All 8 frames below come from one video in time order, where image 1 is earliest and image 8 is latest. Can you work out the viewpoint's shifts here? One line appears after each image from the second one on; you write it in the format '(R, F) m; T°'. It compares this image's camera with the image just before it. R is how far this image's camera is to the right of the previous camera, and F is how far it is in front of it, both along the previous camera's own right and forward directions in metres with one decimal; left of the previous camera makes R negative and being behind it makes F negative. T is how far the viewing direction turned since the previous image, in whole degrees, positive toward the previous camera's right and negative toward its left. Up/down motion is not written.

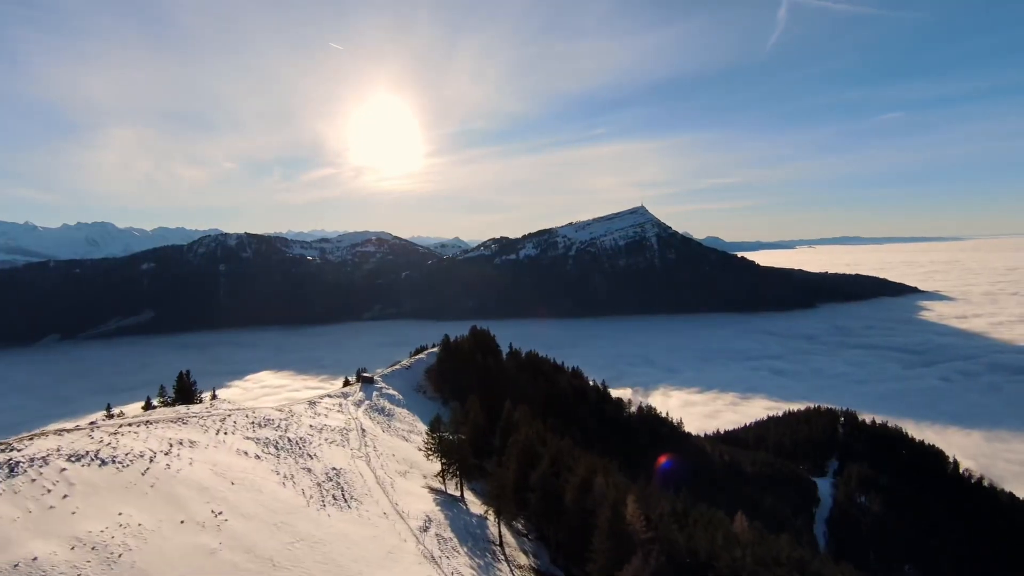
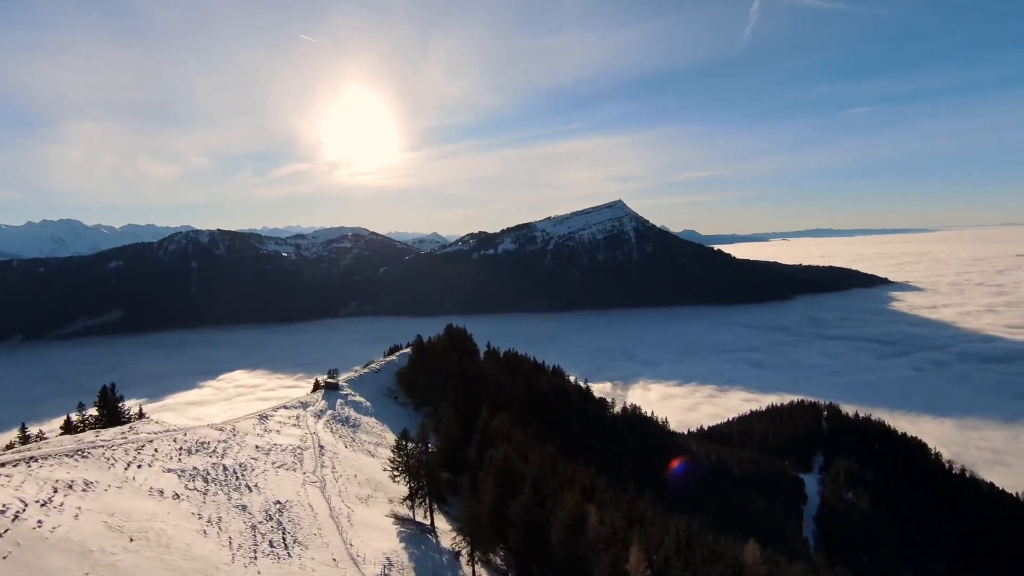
(0.0, +0.7) m; +2°
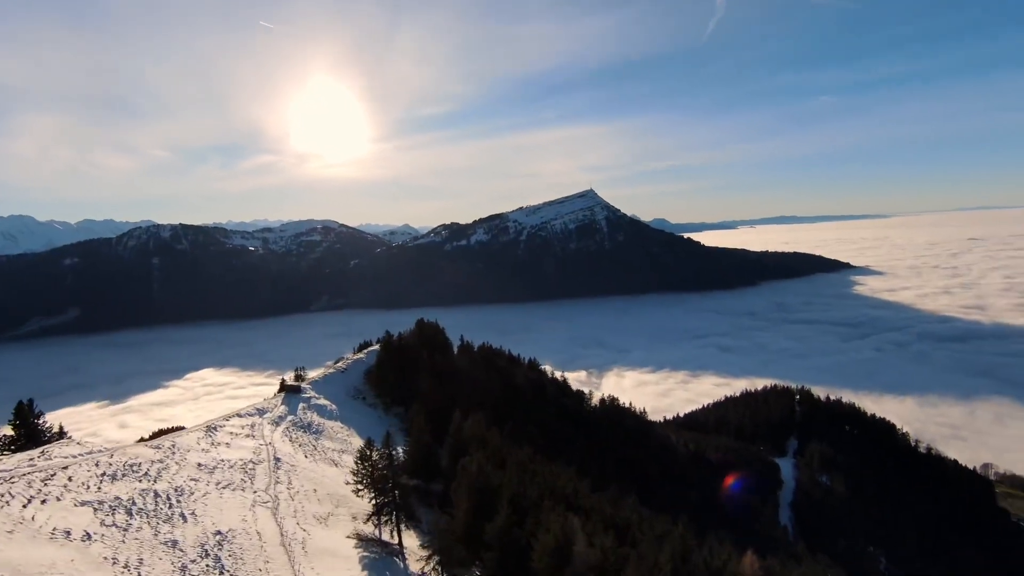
(0.0, +0.5) m; +3°
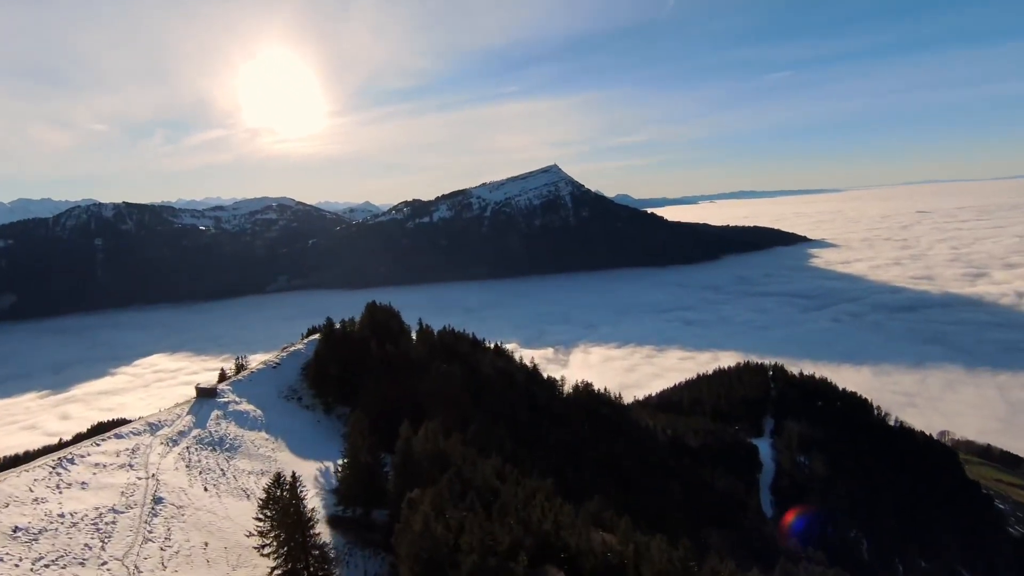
(0.0, +1.4) m; +4°
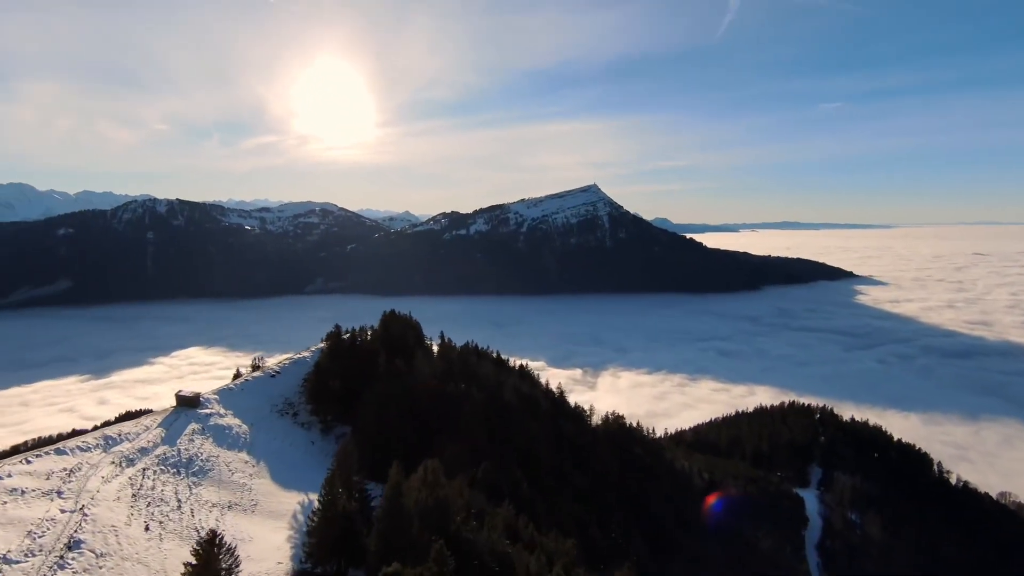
(0.0, +1.0) m; -3°
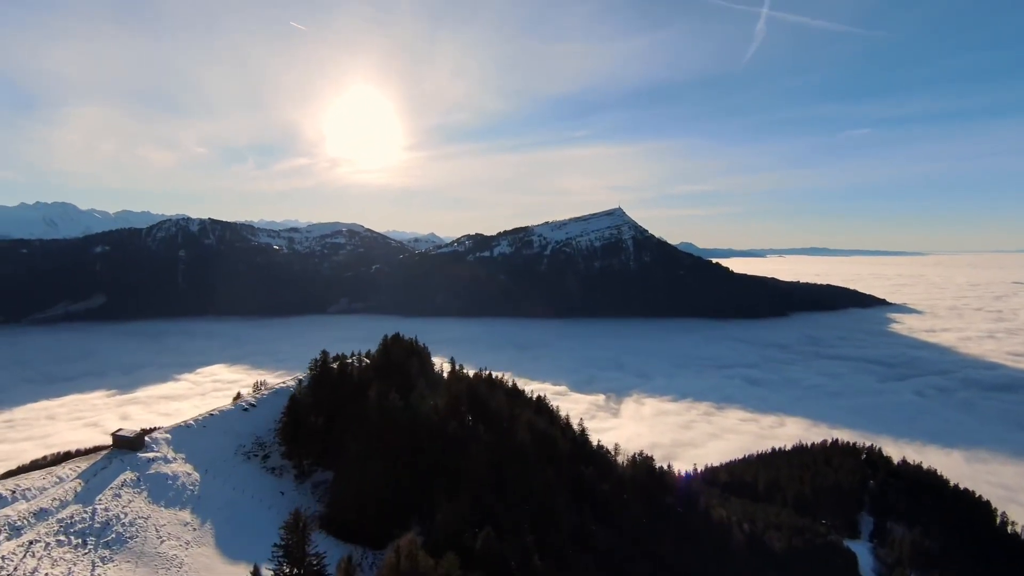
(+0.1, +1.1) m; -2°
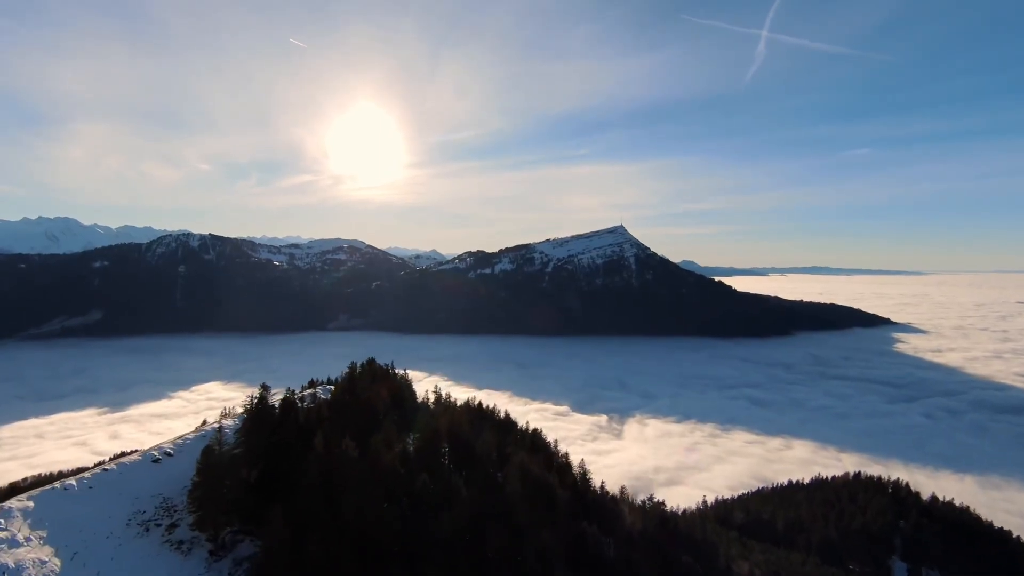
(+0.2, +1.3) m; 0°
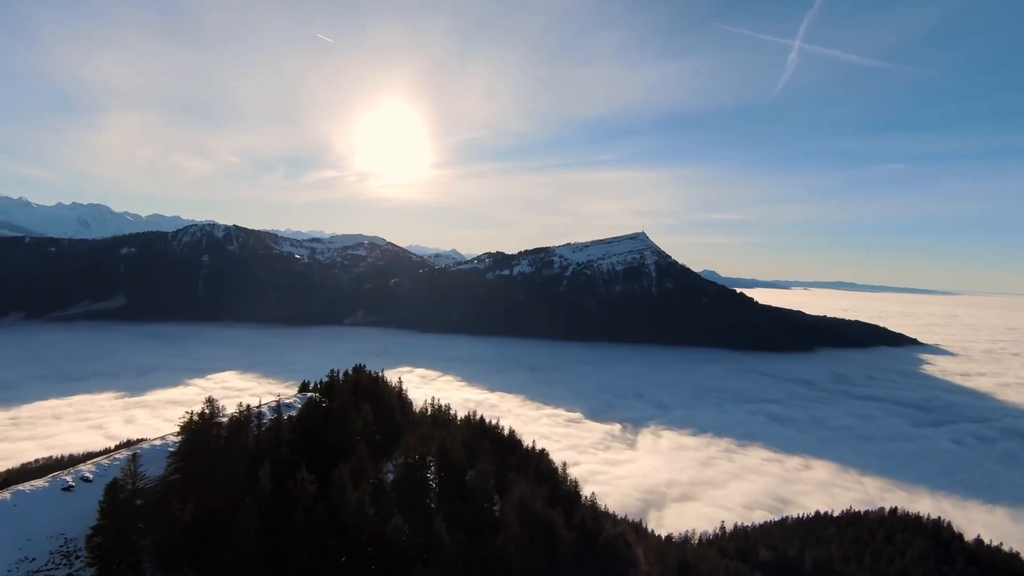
(+0.1, +1.0) m; -2°
